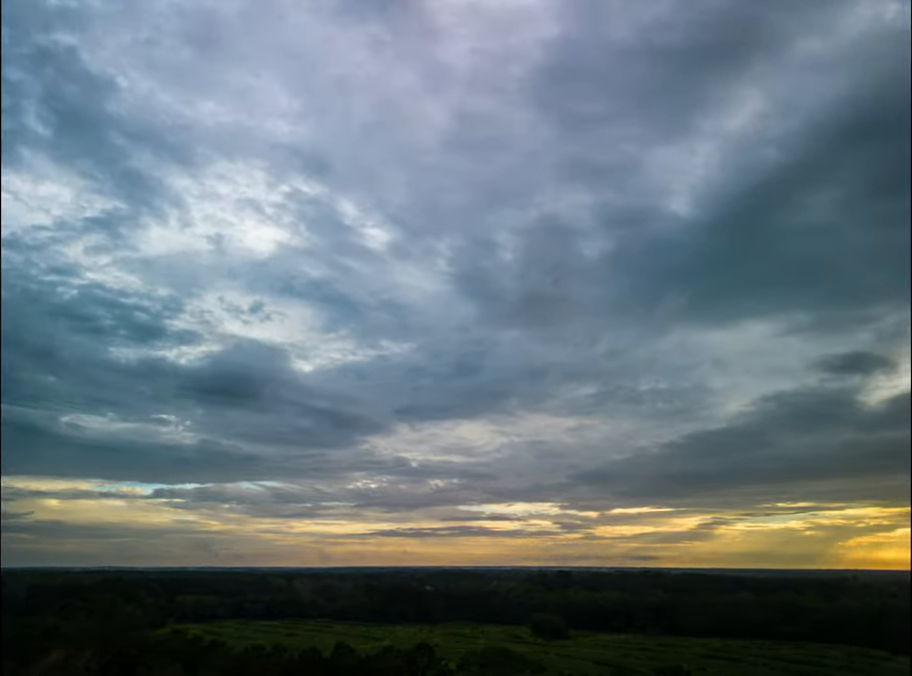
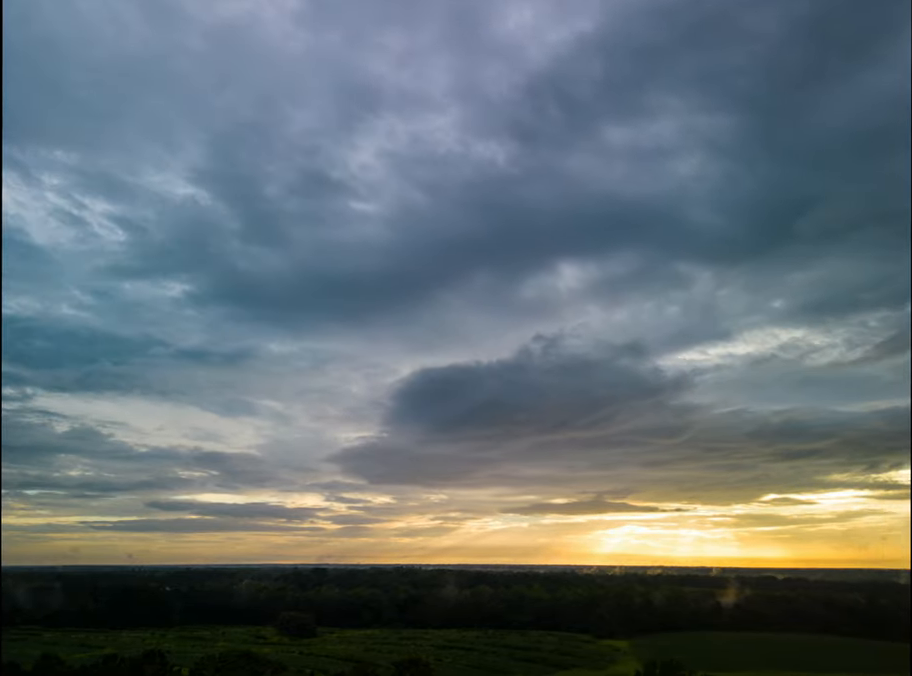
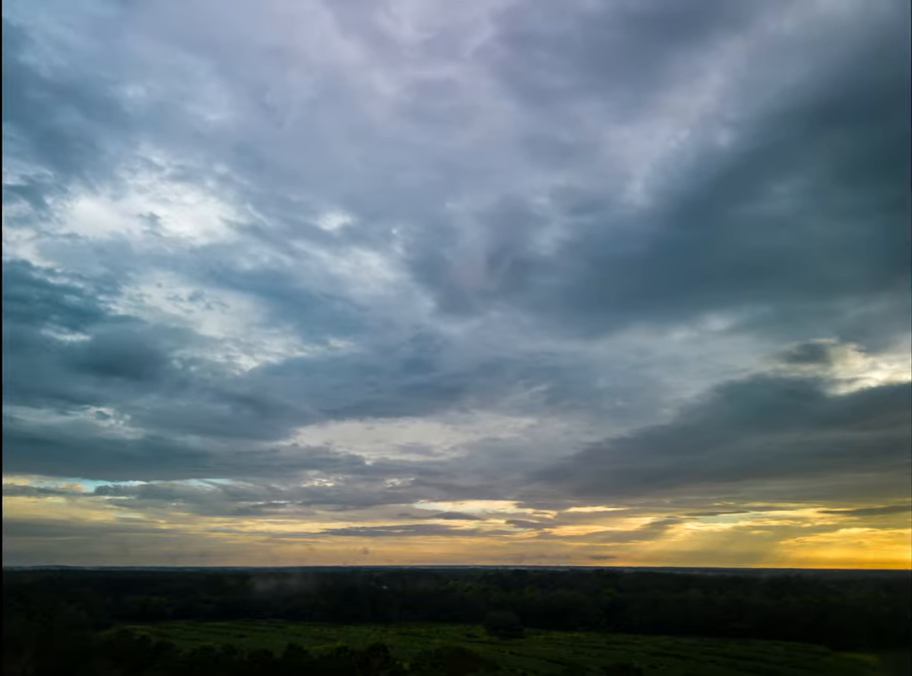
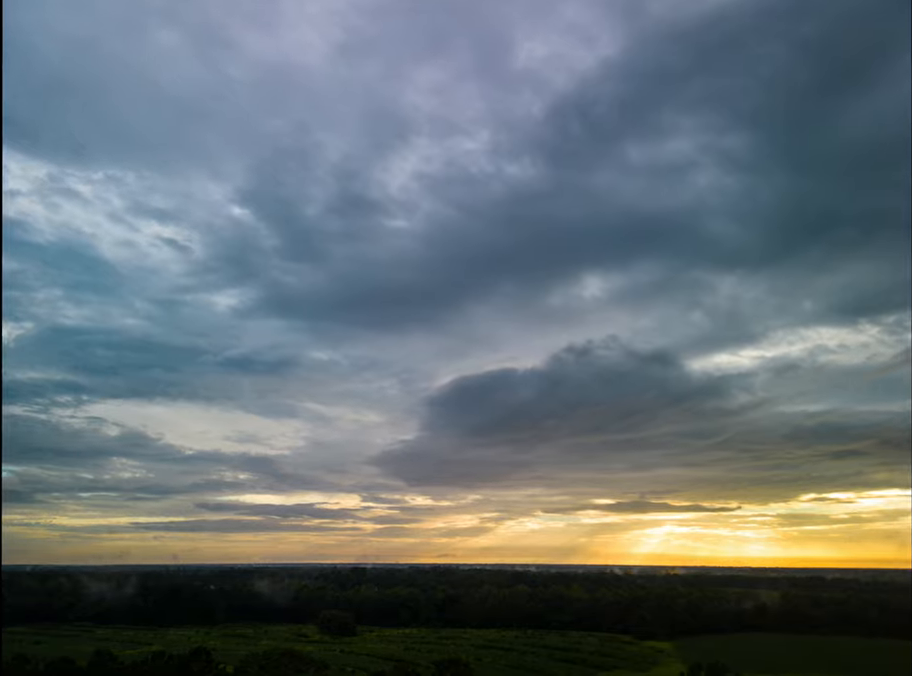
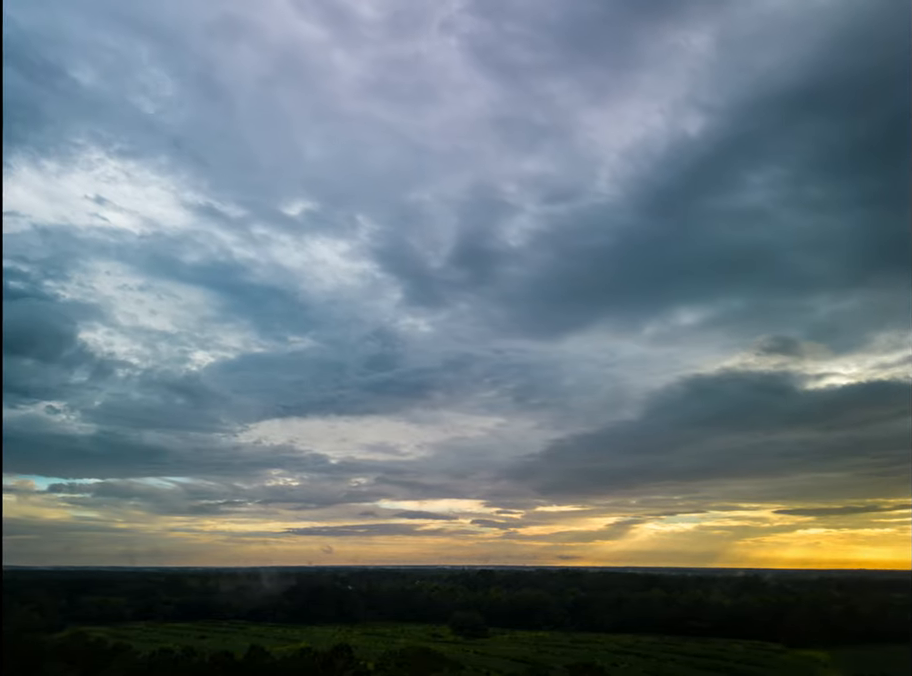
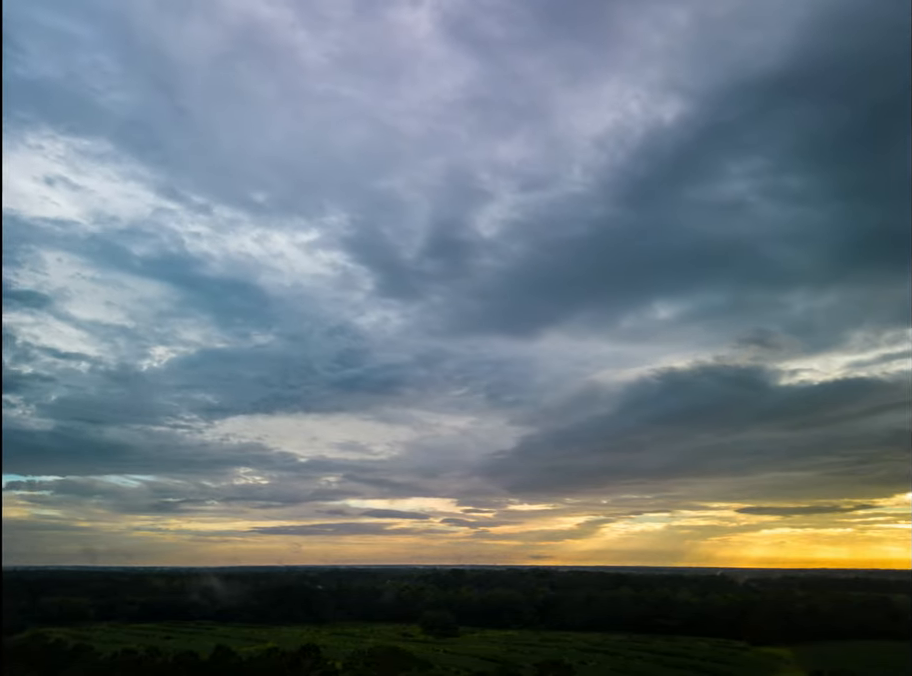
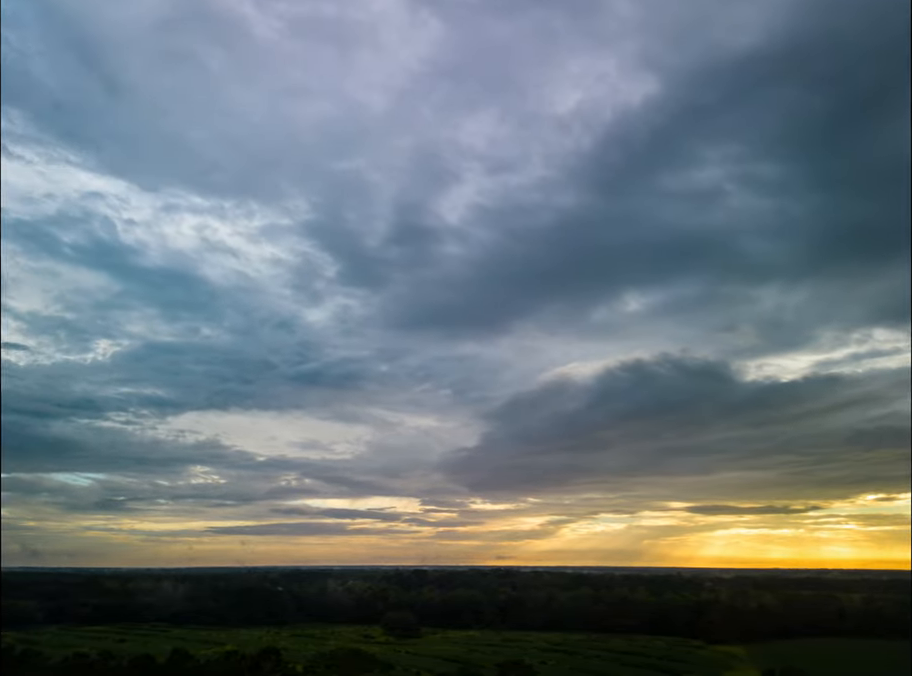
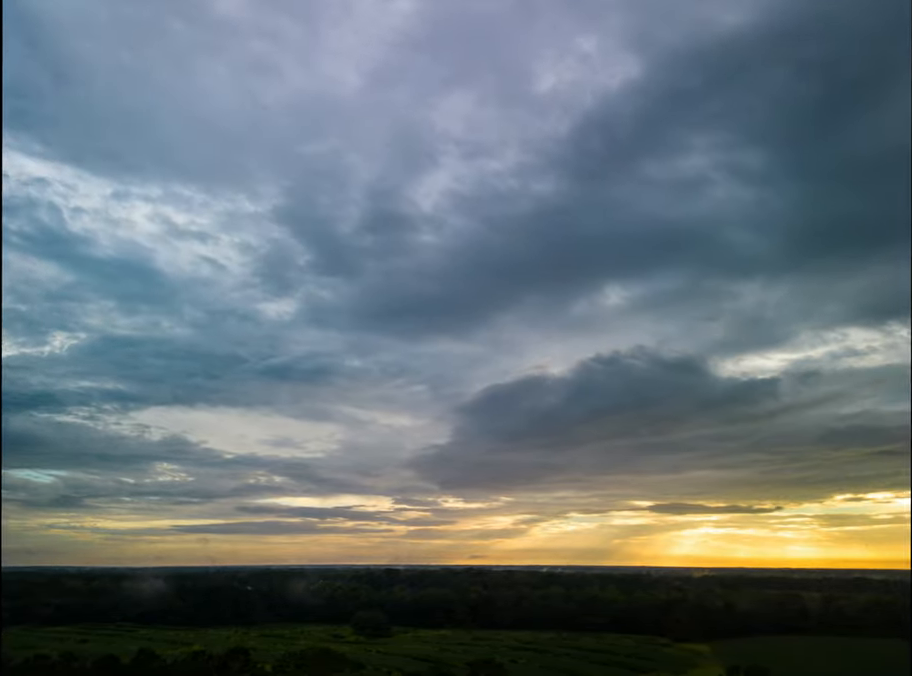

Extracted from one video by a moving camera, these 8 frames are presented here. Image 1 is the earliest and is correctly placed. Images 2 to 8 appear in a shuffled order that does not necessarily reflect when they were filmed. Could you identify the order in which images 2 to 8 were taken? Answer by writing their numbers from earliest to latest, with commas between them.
3, 5, 6, 7, 8, 4, 2
